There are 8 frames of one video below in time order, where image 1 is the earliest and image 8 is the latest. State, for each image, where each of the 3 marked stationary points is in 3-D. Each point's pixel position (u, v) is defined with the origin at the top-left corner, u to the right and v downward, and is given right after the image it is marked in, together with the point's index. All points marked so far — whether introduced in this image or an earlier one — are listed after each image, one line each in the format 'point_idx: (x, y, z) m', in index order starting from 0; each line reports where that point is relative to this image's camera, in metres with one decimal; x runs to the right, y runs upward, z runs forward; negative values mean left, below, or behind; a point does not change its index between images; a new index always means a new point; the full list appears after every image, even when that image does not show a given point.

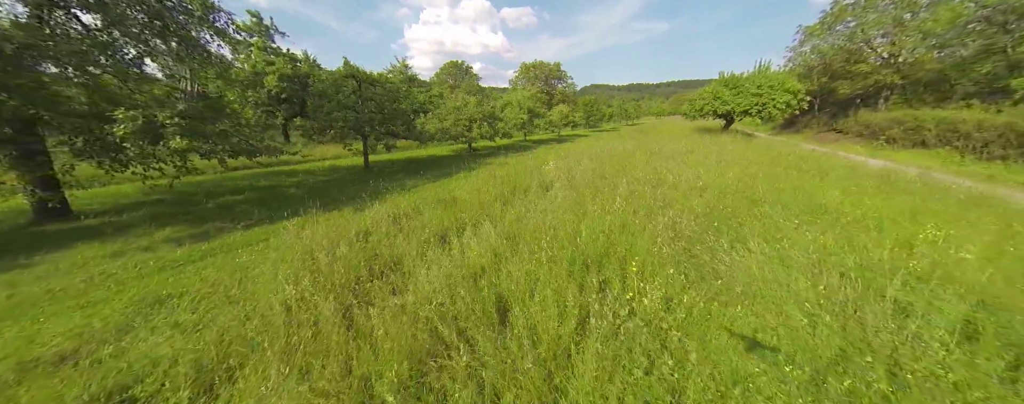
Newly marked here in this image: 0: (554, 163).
0: (+1.6, +1.5, +11.9) m
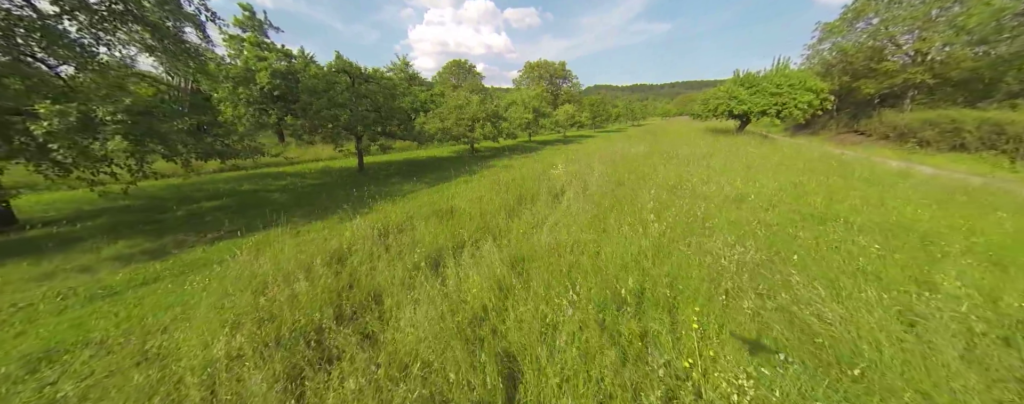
0: (+1.8, +1.2, +11.0) m
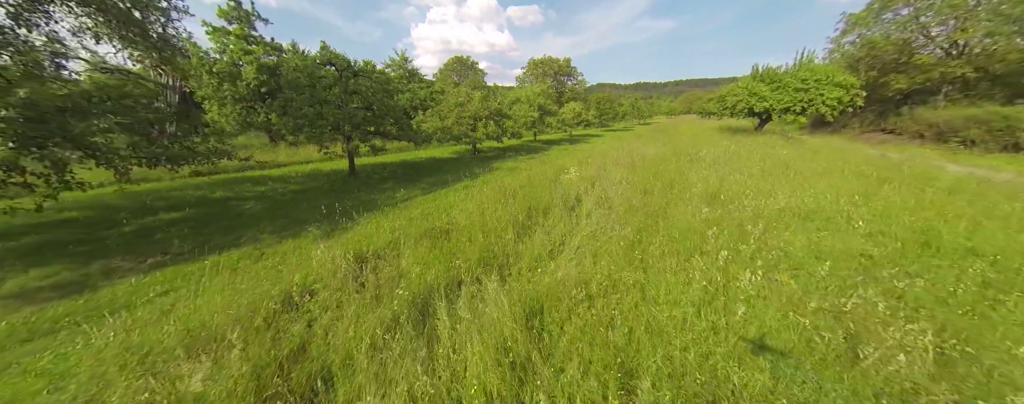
0: (+2.0, +1.0, +9.8) m
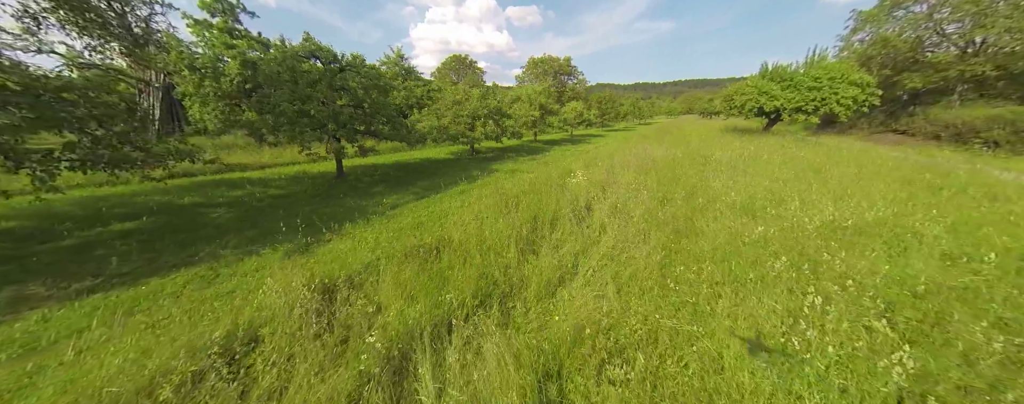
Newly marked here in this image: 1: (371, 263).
0: (+2.0, +0.8, +9.0) m
1: (-1.8, -0.8, +3.9) m
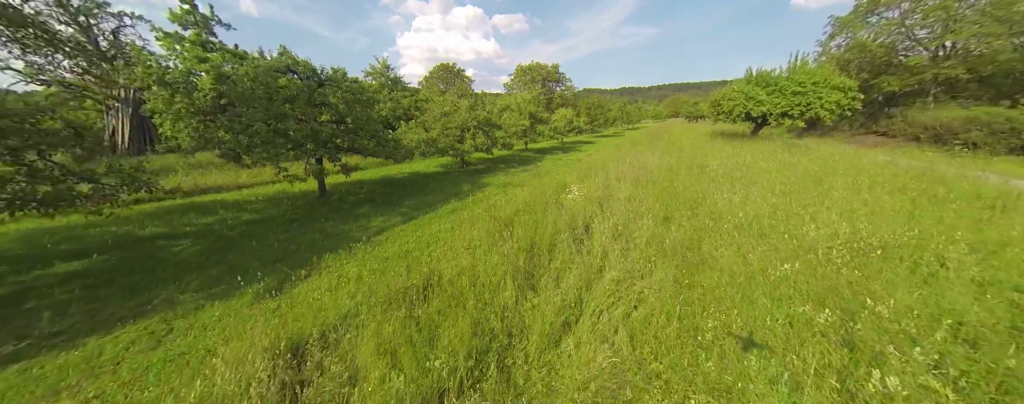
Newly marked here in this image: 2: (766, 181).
0: (+1.8, +0.4, +8.7) m
1: (-1.8, -1.2, +3.4) m
2: (+6.5, +0.5, +7.9) m
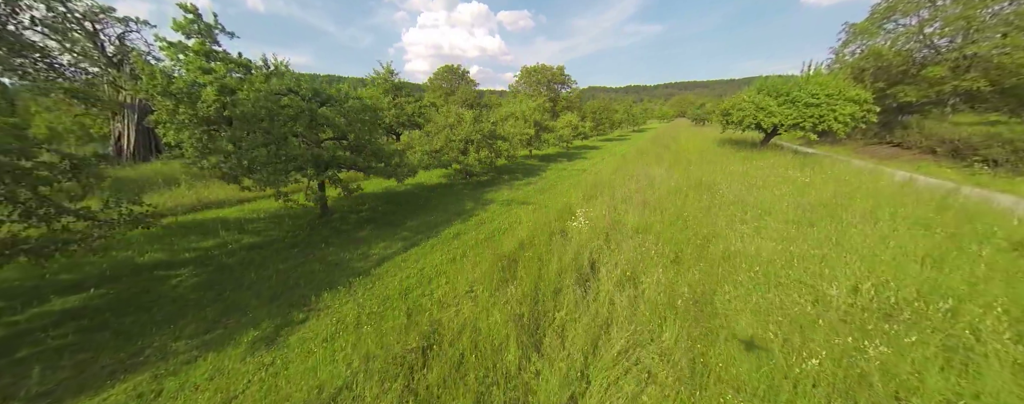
0: (+1.9, -0.3, +8.5) m
1: (-1.8, -1.9, +3.3) m
2: (+6.6, -0.2, +7.6) m
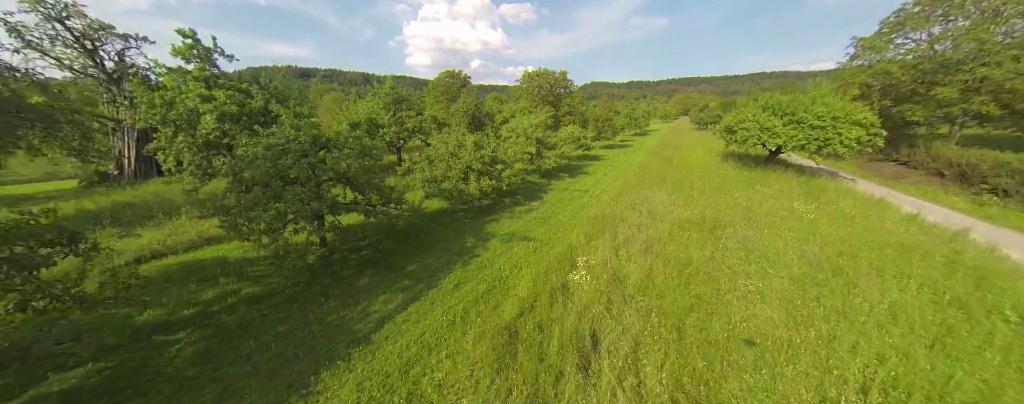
0: (+2.0, -1.6, +8.4) m
1: (-1.8, -3.2, +3.2) m
2: (+6.6, -1.5, +7.5) m
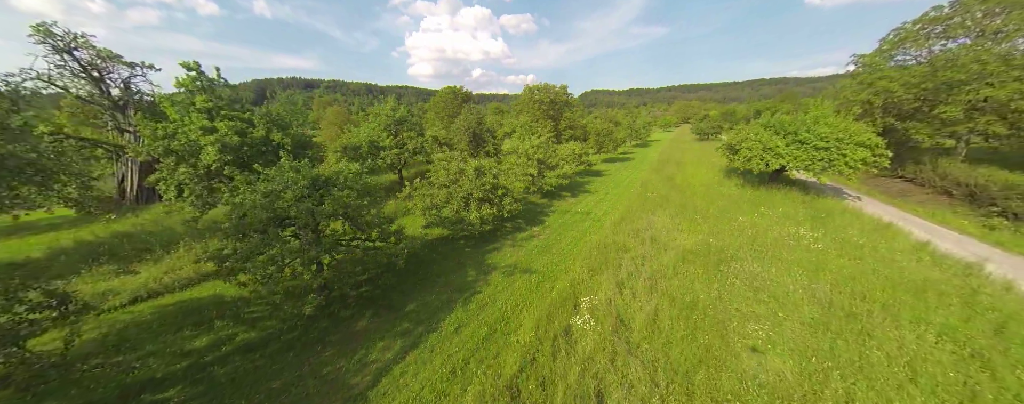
0: (+2.0, -2.6, +8.2) m
1: (-1.8, -4.1, +3.0) m
2: (+6.6, -2.5, +7.2) m
